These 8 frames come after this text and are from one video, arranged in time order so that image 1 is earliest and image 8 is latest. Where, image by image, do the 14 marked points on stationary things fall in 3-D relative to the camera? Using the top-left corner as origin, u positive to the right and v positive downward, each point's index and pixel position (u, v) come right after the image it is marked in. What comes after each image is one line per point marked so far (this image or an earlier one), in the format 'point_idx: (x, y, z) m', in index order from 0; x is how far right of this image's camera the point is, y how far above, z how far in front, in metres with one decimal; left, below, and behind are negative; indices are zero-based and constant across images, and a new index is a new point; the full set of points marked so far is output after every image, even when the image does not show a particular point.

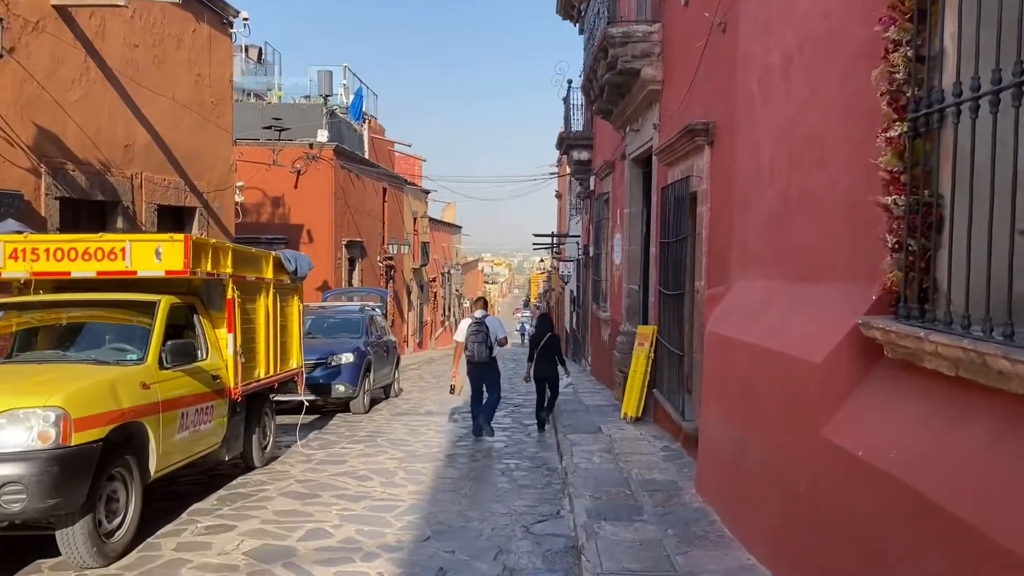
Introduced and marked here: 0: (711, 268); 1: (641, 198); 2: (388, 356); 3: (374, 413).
0: (+1.6, +0.1, +7.0) m
1: (+1.8, +1.3, +12.4) m
2: (-1.9, -1.0, +13.3) m
3: (-1.8, -1.6, +11.6) m
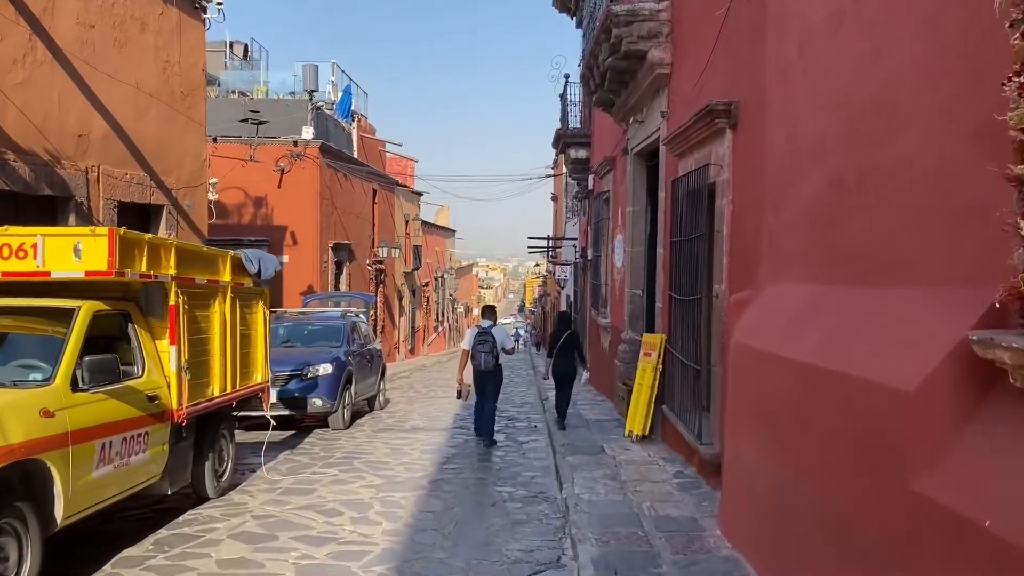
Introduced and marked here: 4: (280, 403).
0: (+1.5, +0.1, +6.0) m
1: (+1.7, +1.2, +11.5) m
2: (-2.0, -1.1, +12.4) m
3: (-1.9, -1.7, +10.6) m
4: (-2.6, -1.3, +9.9) m
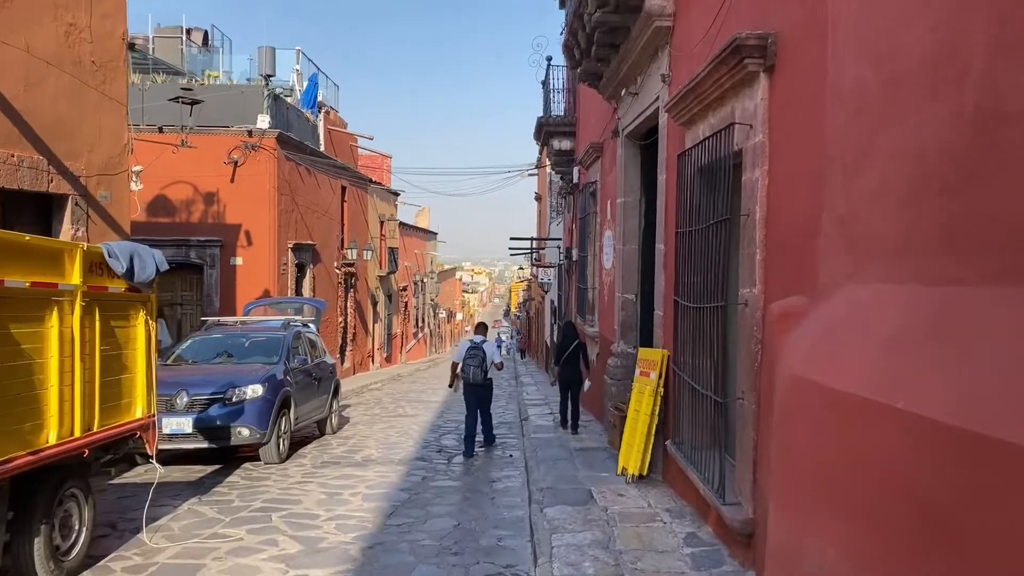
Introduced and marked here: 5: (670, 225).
0: (+1.3, +0.1, +4.3) m
1: (+1.4, +1.1, +9.8) m
2: (-2.3, -1.2, +10.6) m
3: (-2.2, -1.7, +8.9) m
4: (-2.9, -1.3, +8.1) m
5: (+1.3, +0.5, +6.9) m
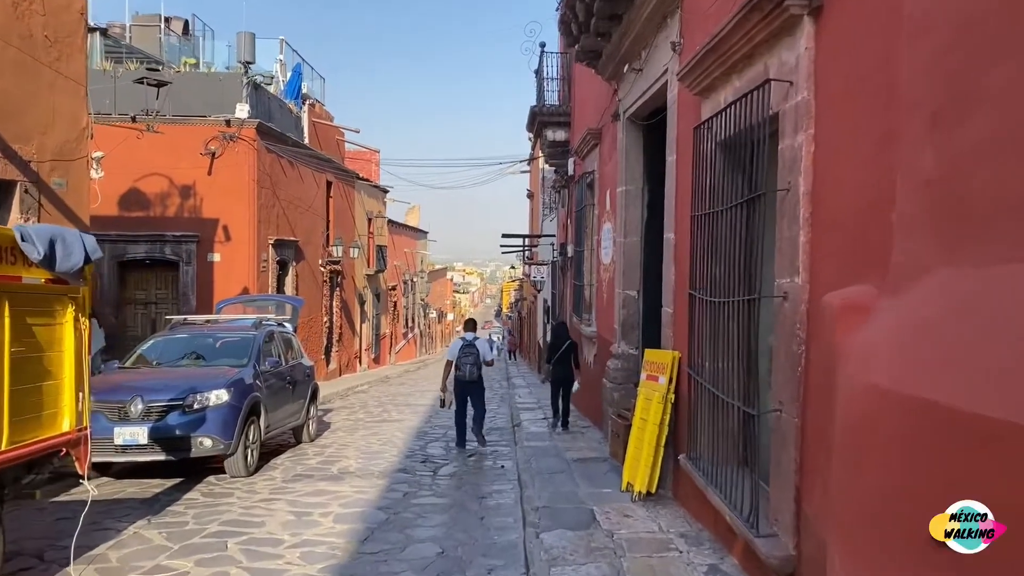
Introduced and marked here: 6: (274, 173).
0: (+1.3, +0.1, +3.6) m
1: (+1.3, +1.2, +9.0) m
2: (-2.4, -1.1, +9.8) m
3: (-2.3, -1.7, +8.1) m
4: (-2.9, -1.3, +7.3) m
5: (+1.2, +0.5, +6.2) m
6: (-4.8, +2.3, +17.7) m
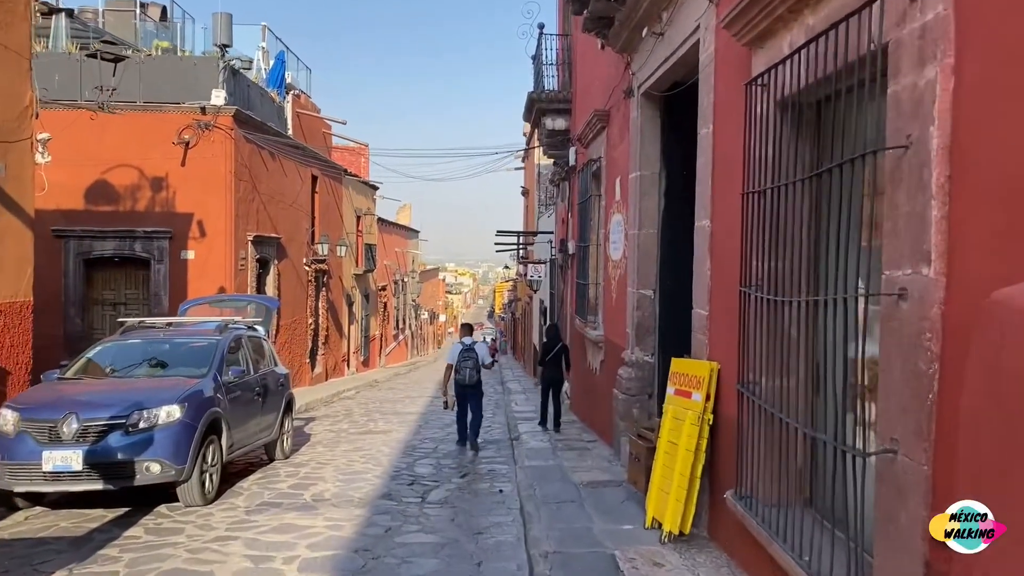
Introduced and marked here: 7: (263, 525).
0: (+1.3, +0.2, +2.5) m
1: (+1.3, +1.2, +8.0) m
2: (-2.4, -1.1, +8.7) m
3: (-2.2, -1.7, +6.9) m
4: (-2.9, -1.3, +6.2) m
5: (+1.2, +0.6, +5.1) m
6: (-4.9, +2.3, +16.6) m
7: (-1.7, -1.6, +6.2) m
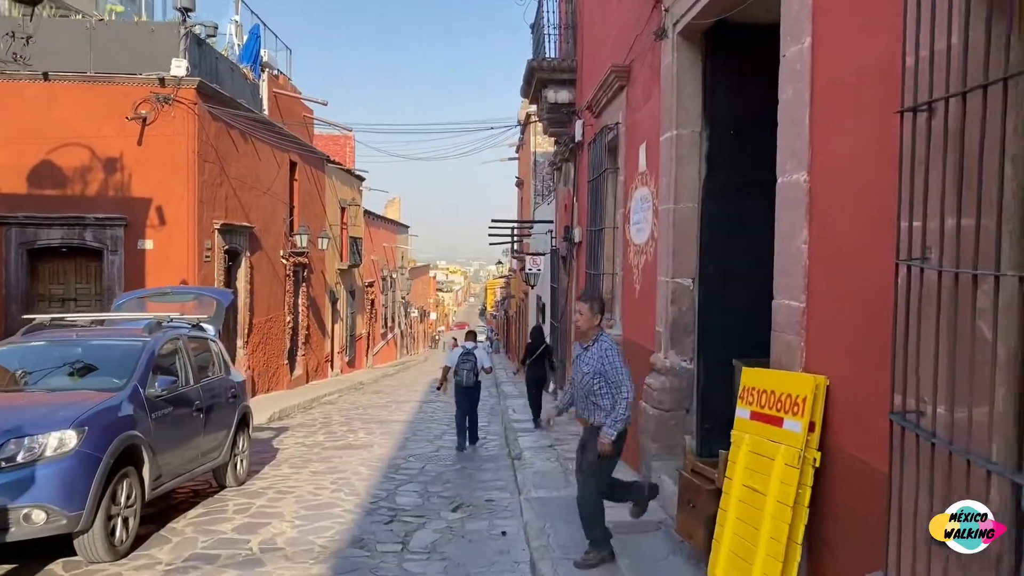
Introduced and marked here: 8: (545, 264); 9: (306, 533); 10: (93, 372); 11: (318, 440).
0: (+1.4, +0.2, +0.9) m
1: (+1.3, +1.3, +6.4) m
2: (-2.4, -1.0, +7.1) m
3: (-2.2, -1.6, +5.3) m
4: (-2.9, -1.2, +4.5) m
5: (+1.3, +0.6, +3.5) m
6: (-4.9, +2.4, +14.9) m
7: (-1.7, -1.6, +4.6) m
8: (+0.7, +0.5, +17.5) m
9: (-1.4, -1.6, +5.9) m
10: (-3.0, -0.6, +6.0) m
11: (-2.5, -2.0, +11.4) m
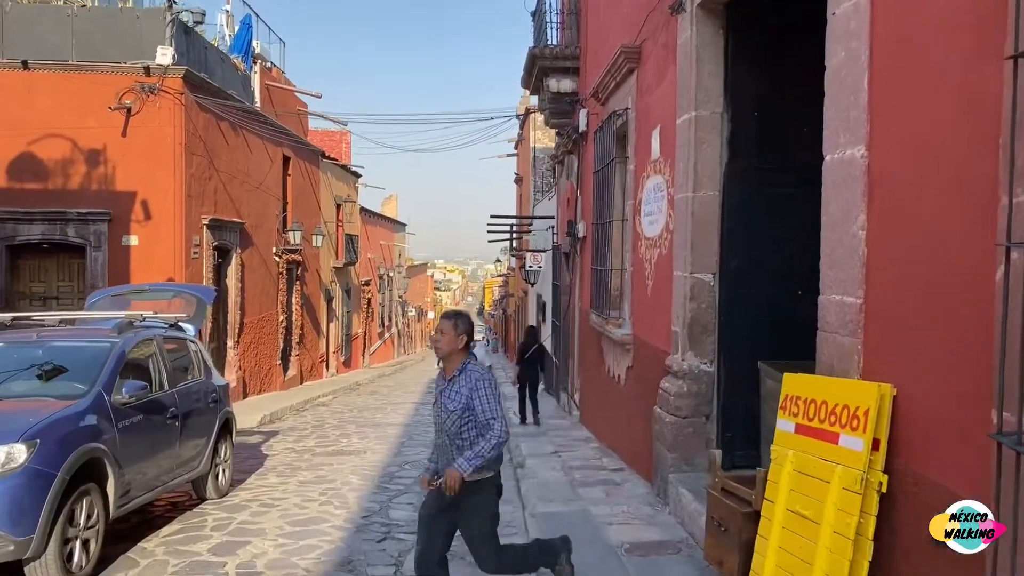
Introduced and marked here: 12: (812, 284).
0: (+1.4, +0.3, +0.3) m
1: (+1.4, +1.3, +5.8) m
2: (-2.3, -1.0, +6.5) m
3: (-2.2, -1.6, +4.8) m
4: (-2.8, -1.2, +4.0) m
5: (+1.3, +0.7, +2.9) m
6: (-4.9, +2.4, +14.3) m
7: (-1.7, -1.5, +4.0) m
8: (+0.6, +0.5, +16.9) m
9: (-1.4, -1.6, +5.4) m
10: (-2.9, -0.6, +5.5) m
11: (-2.5, -1.9, +10.9) m
12: (+2.0, 0.0, +5.9) m
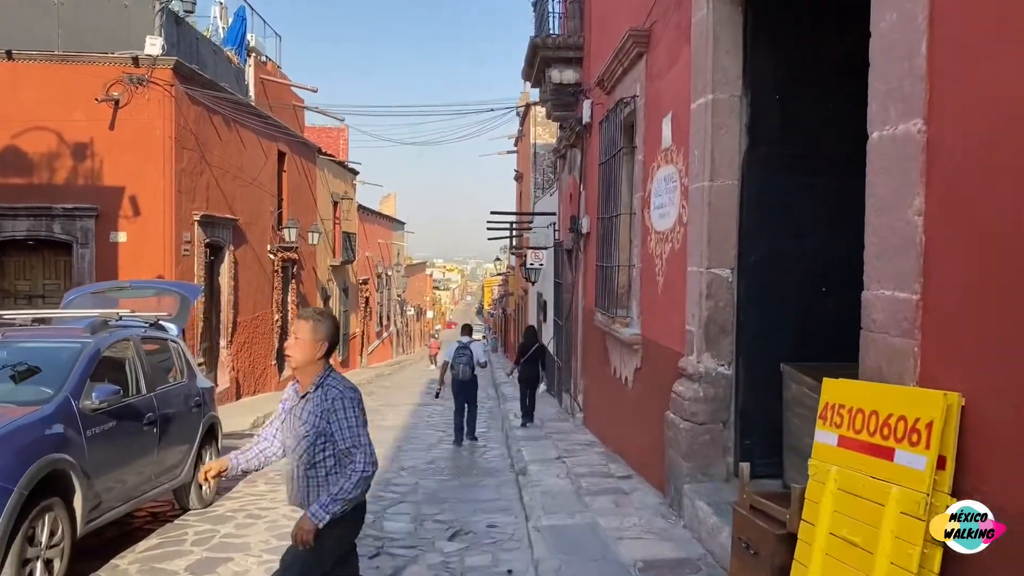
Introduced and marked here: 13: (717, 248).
0: (+1.4, +0.3, -0.1) m
1: (+1.4, +1.3, +5.4) m
2: (-2.3, -1.0, +6.1) m
3: (-2.2, -1.6, +4.3) m
4: (-2.8, -1.1, +3.5) m
5: (+1.3, +0.7, +2.5) m
6: (-4.9, +2.5, +13.9) m
7: (-1.6, -1.5, +3.6) m
8: (+0.7, +0.5, +16.5) m
9: (-1.3, -1.6, +4.9) m
10: (-2.9, -0.5, +5.1) m
11: (-2.5, -1.9, +10.5) m
12: (+2.0, 0.0, +5.4) m
13: (+1.2, +0.2, +5.4) m
